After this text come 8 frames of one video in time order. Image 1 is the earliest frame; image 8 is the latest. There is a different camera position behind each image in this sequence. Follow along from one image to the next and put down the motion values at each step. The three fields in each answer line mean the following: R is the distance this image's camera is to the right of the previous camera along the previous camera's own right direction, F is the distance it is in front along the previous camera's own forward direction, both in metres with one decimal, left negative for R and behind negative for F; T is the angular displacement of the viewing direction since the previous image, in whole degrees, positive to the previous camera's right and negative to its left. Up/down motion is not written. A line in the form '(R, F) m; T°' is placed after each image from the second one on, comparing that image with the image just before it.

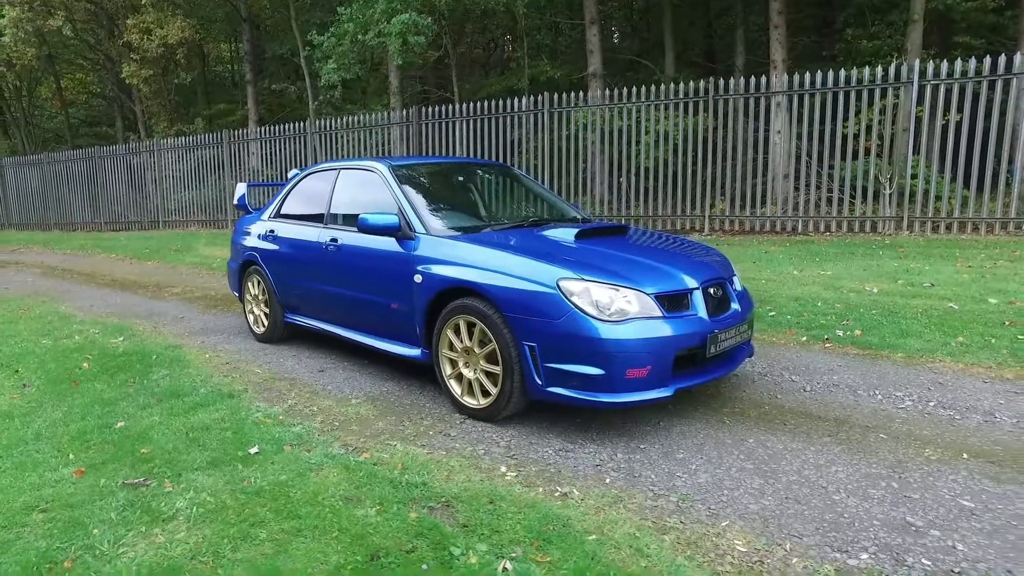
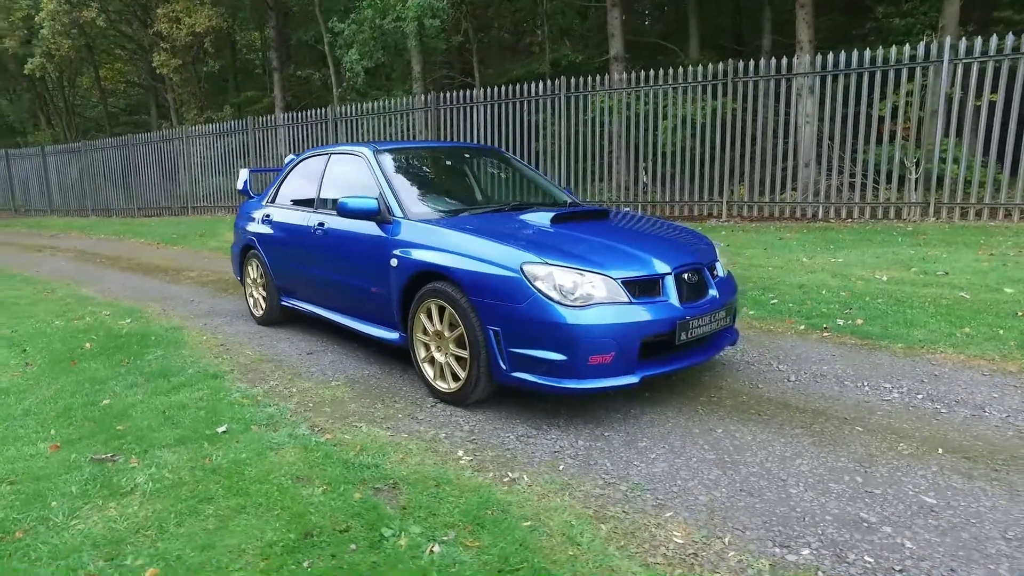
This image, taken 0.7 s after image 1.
(+0.4, 0.0) m; -3°
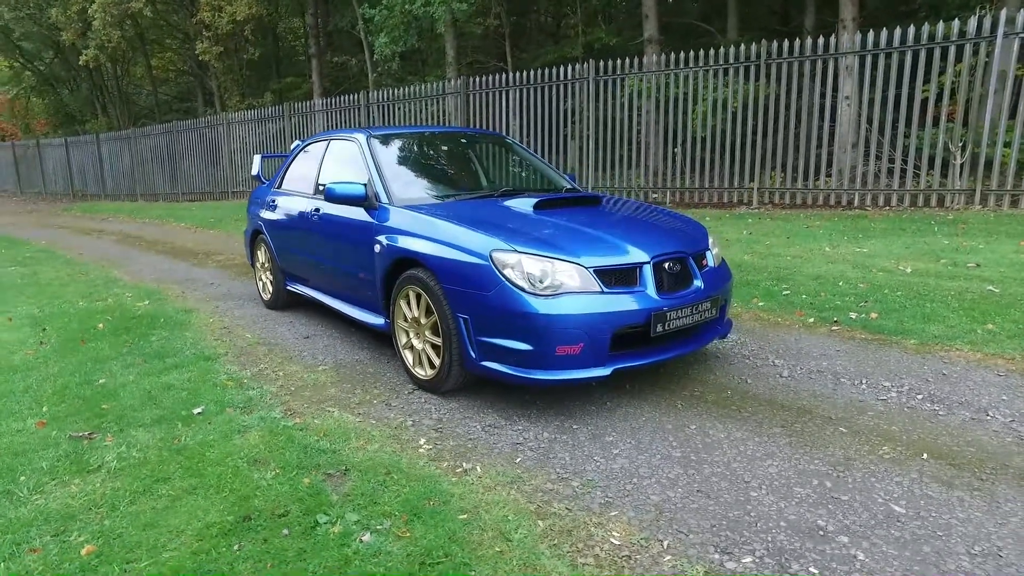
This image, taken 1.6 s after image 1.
(+0.4, +0.1) m; -4°
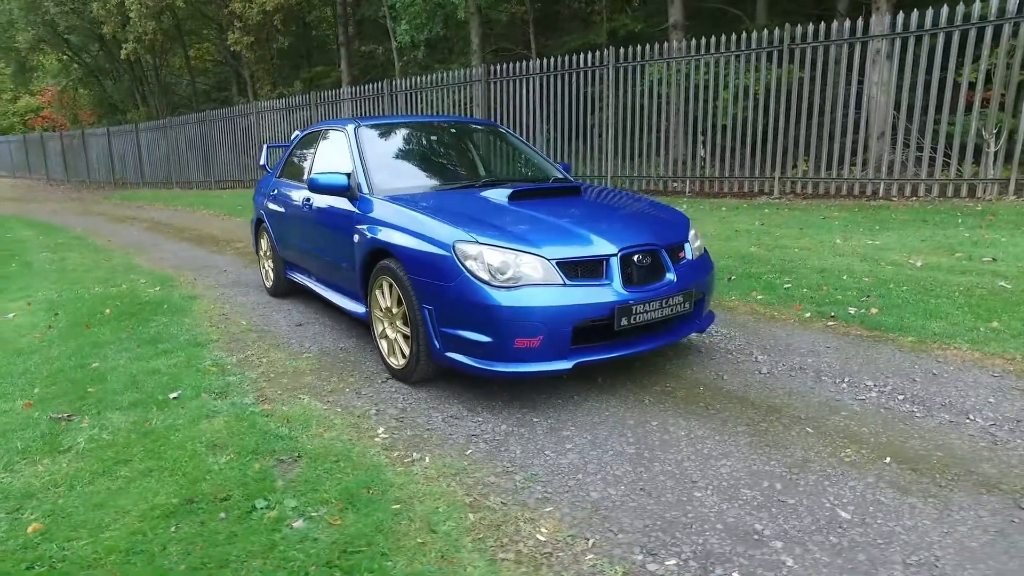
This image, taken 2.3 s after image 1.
(+0.4, 0.0) m; -3°
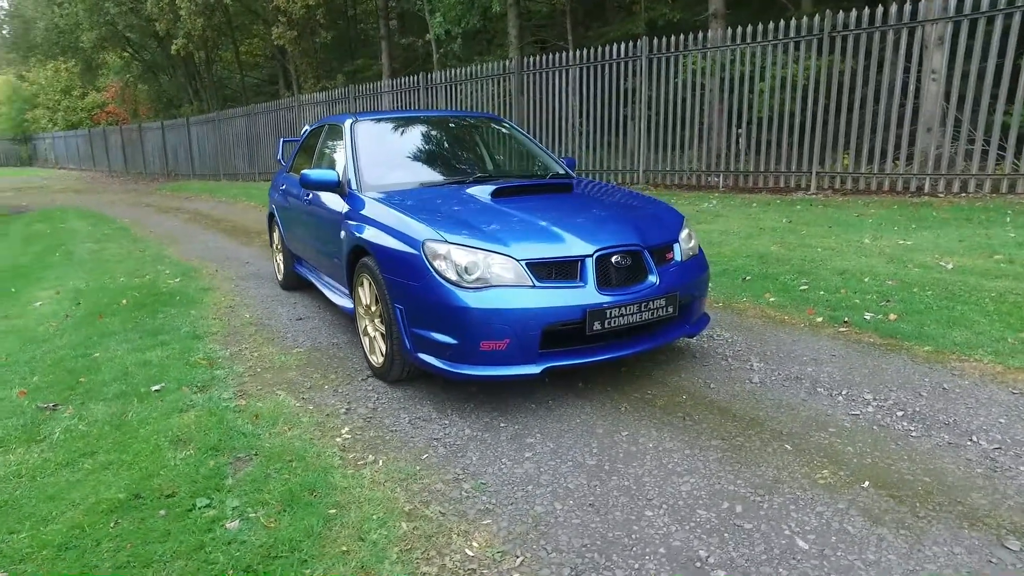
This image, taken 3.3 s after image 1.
(+0.4, +0.1) m; -4°
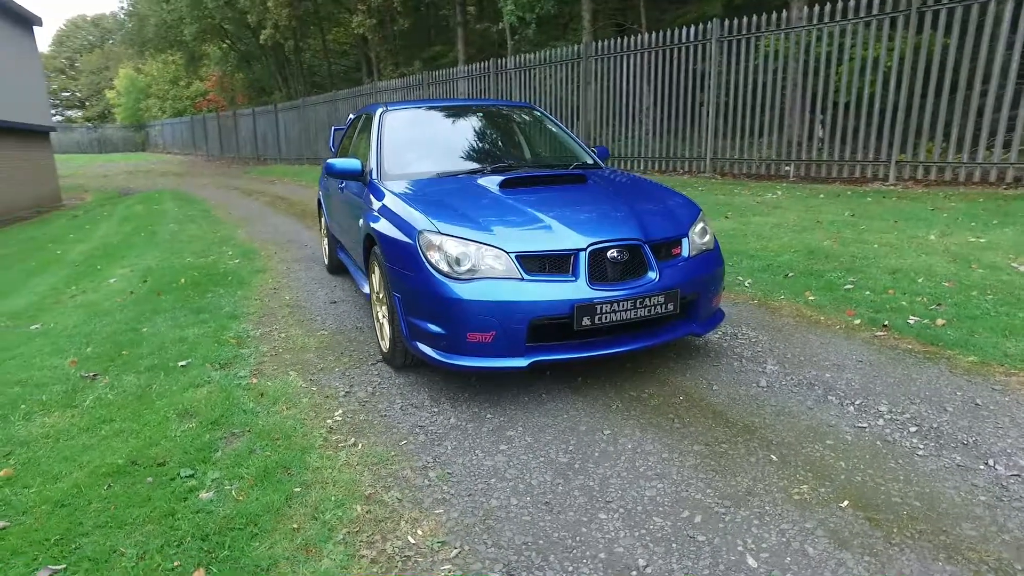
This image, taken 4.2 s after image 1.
(+0.5, 0.0) m; -7°
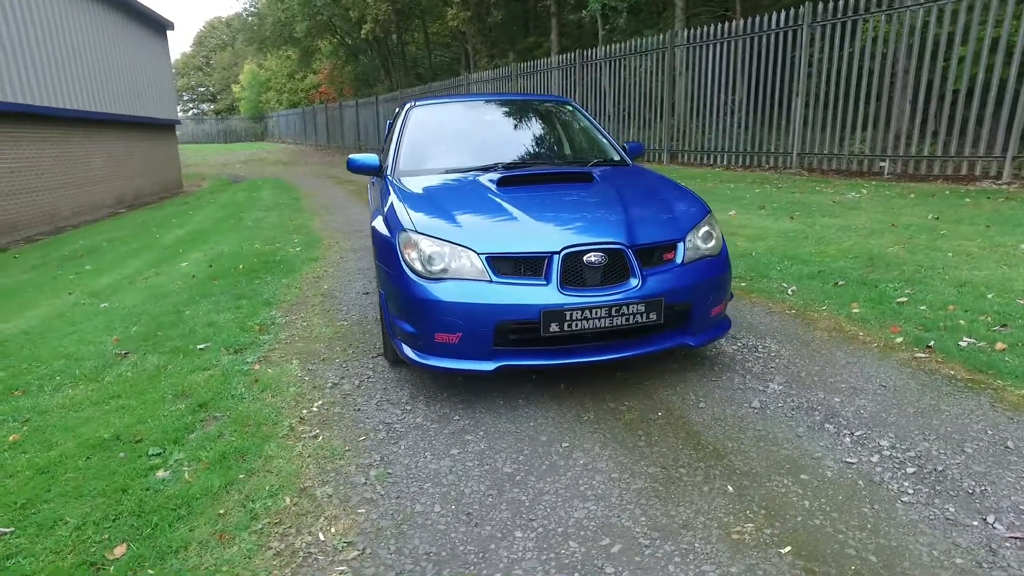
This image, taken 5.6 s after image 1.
(+0.7, +0.1) m; -9°
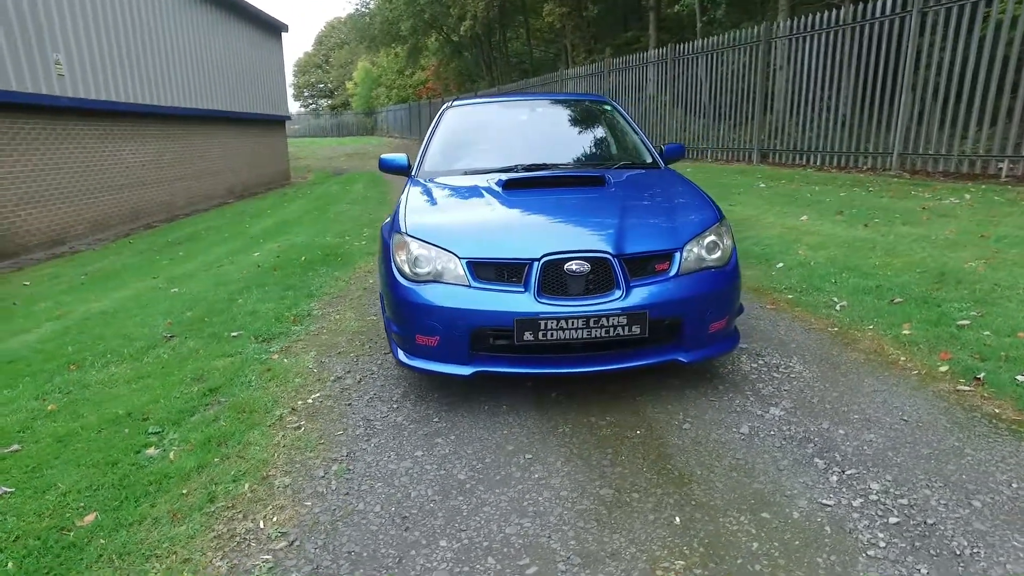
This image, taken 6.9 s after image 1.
(+0.6, +0.1) m; -9°
